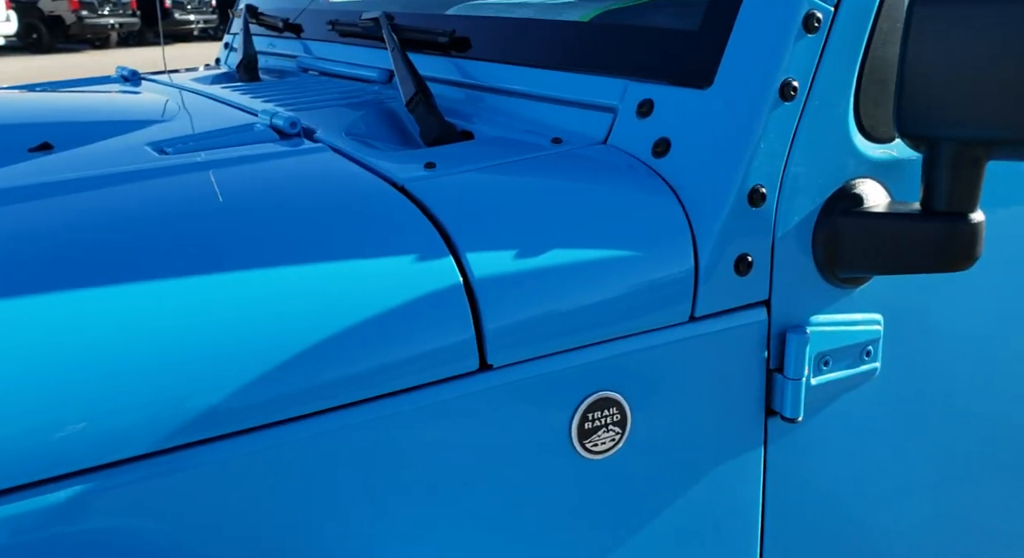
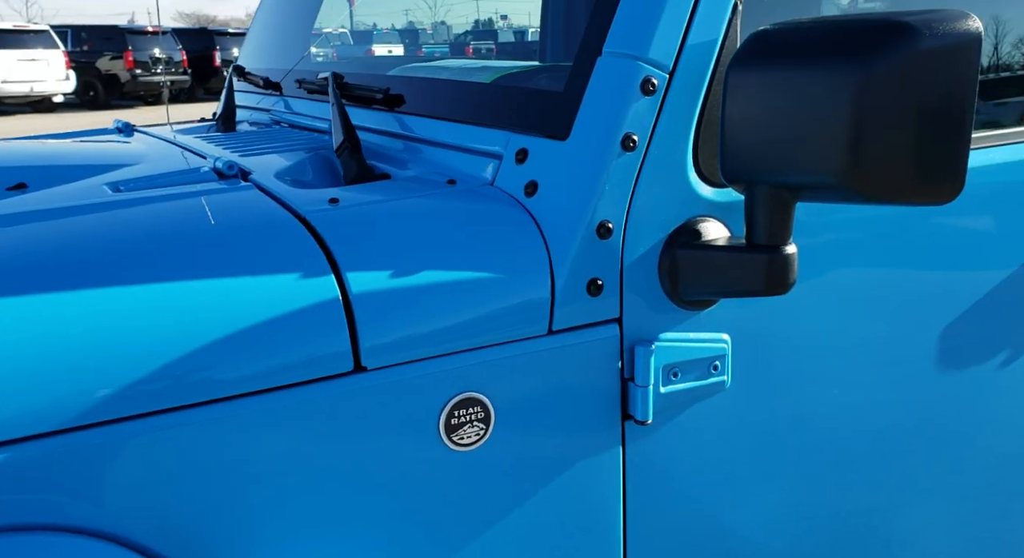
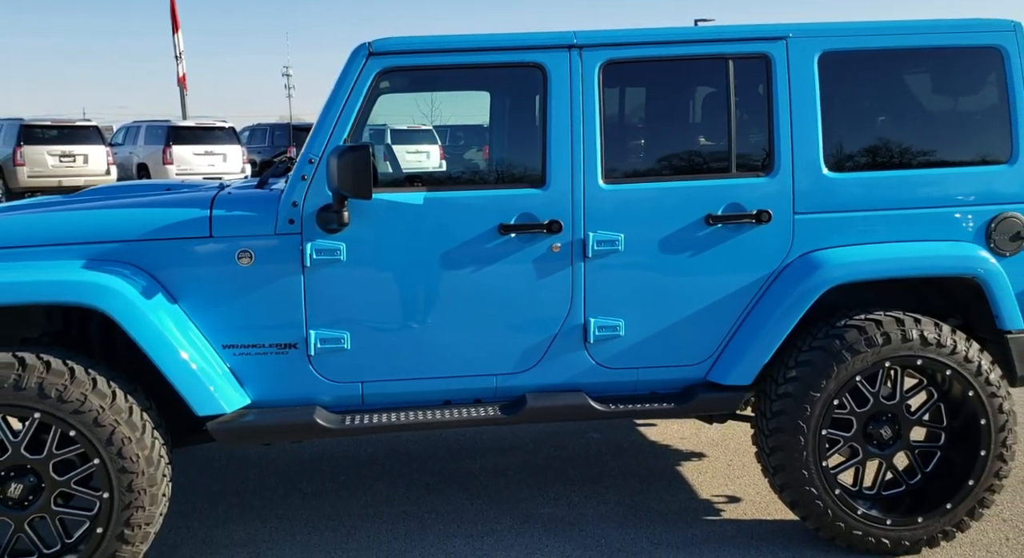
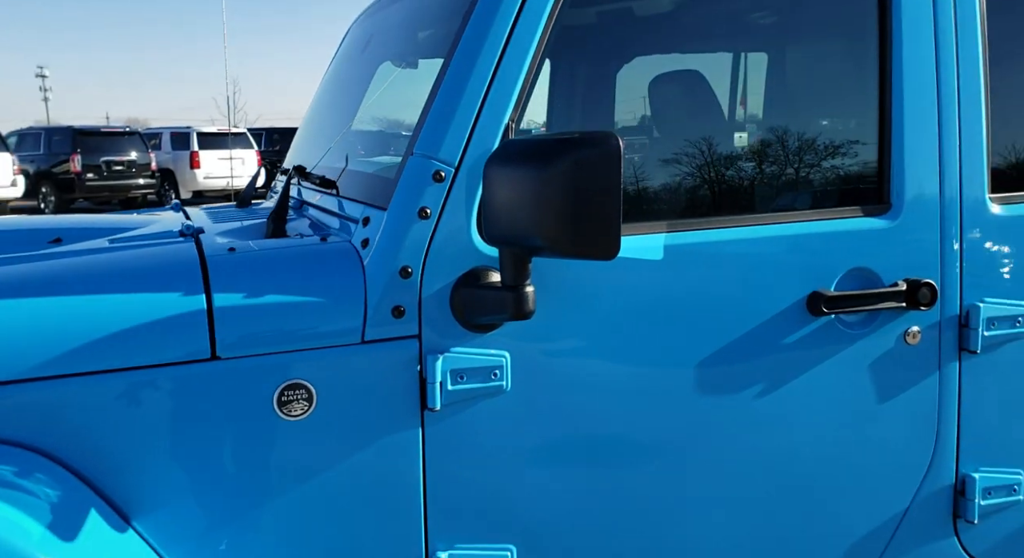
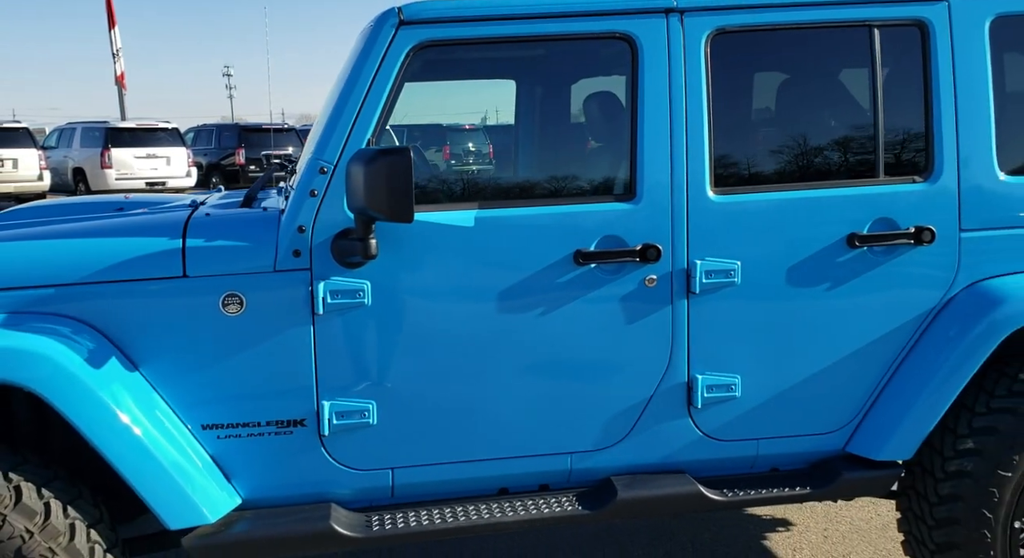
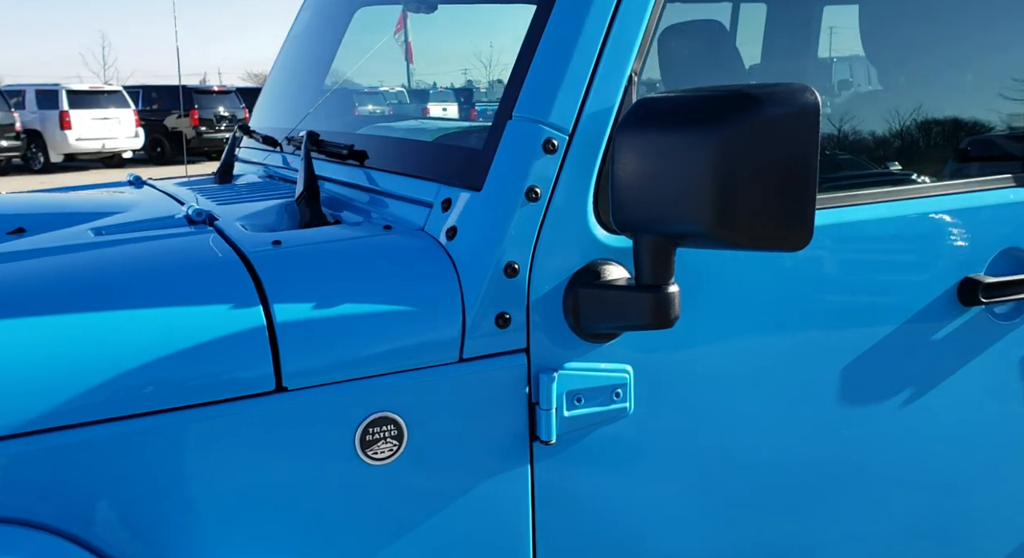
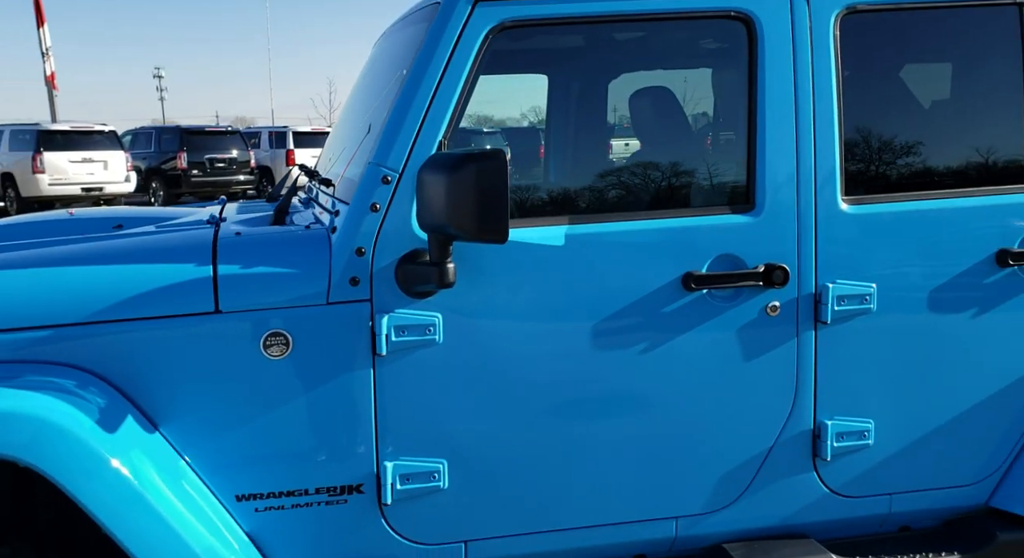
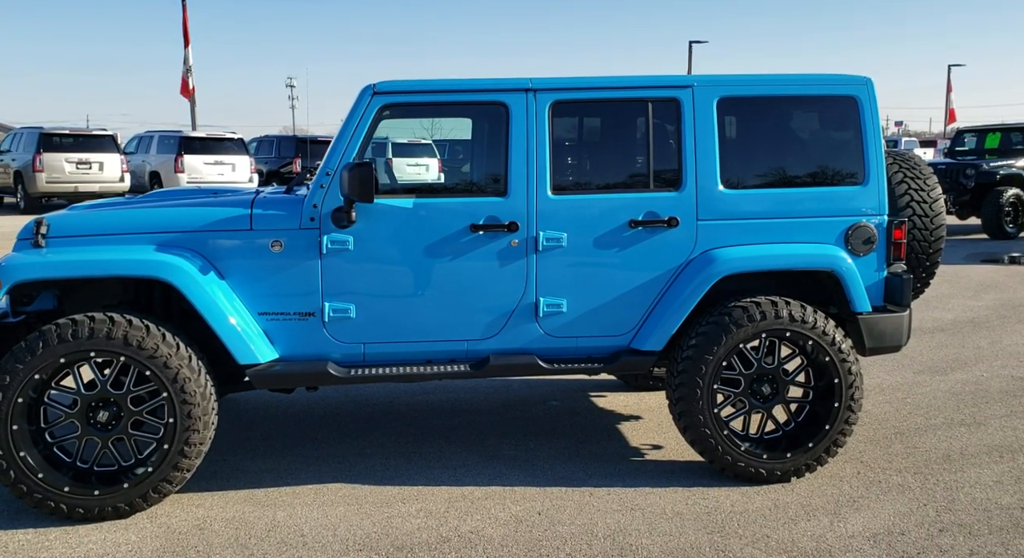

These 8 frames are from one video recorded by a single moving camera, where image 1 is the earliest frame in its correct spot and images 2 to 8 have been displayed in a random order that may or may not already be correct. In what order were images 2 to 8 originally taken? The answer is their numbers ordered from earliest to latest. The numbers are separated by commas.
2, 6, 4, 7, 5, 3, 8
